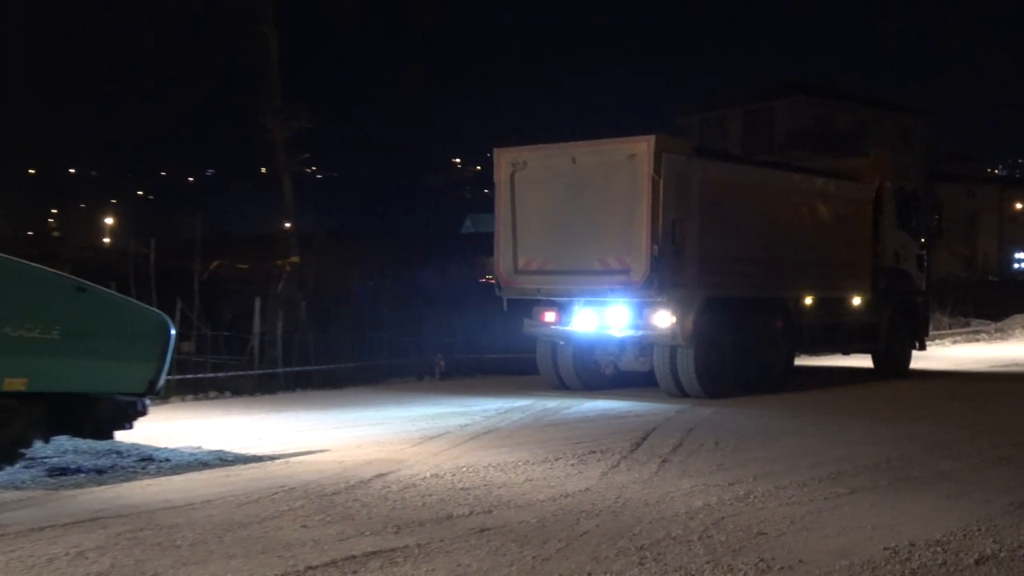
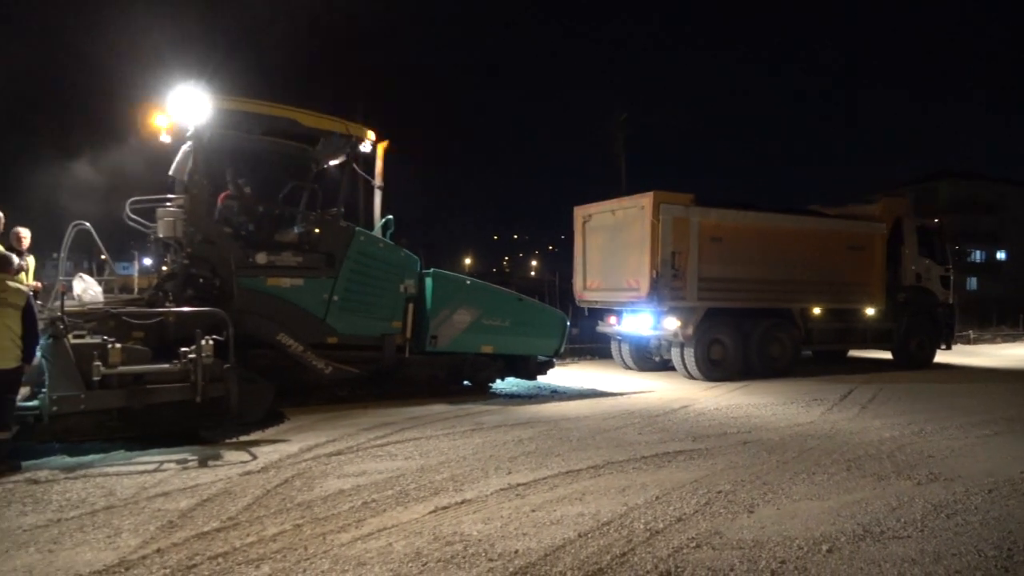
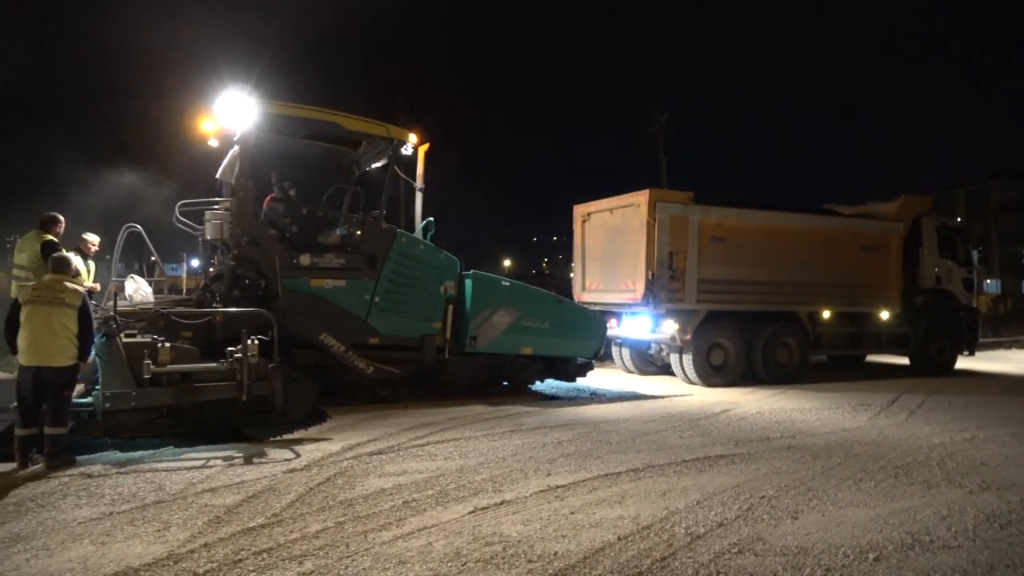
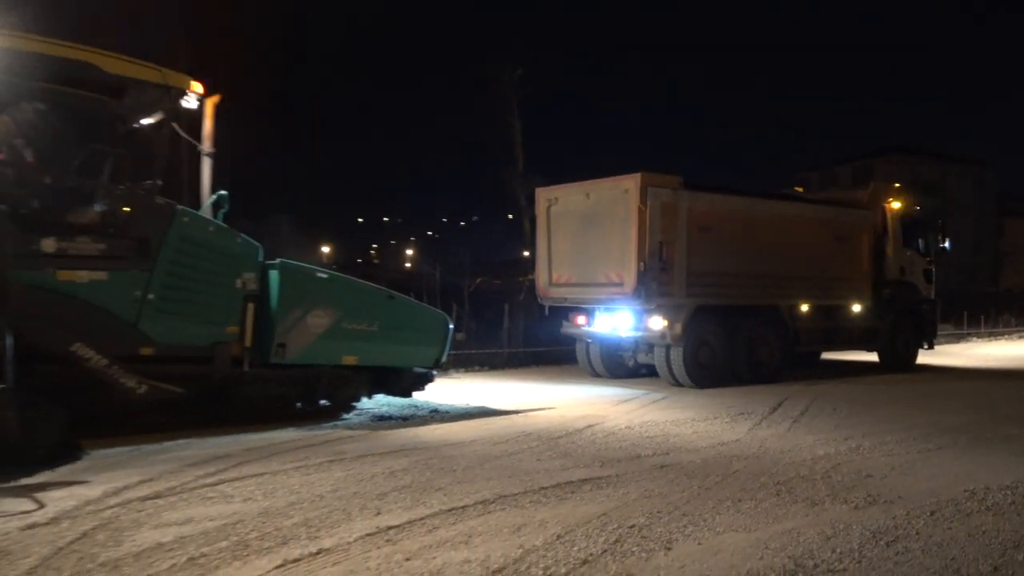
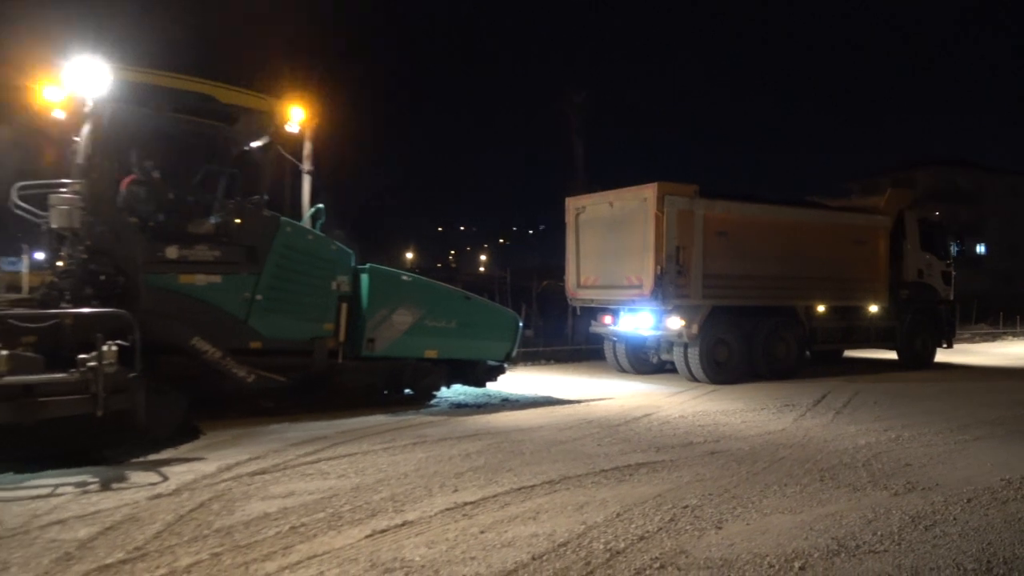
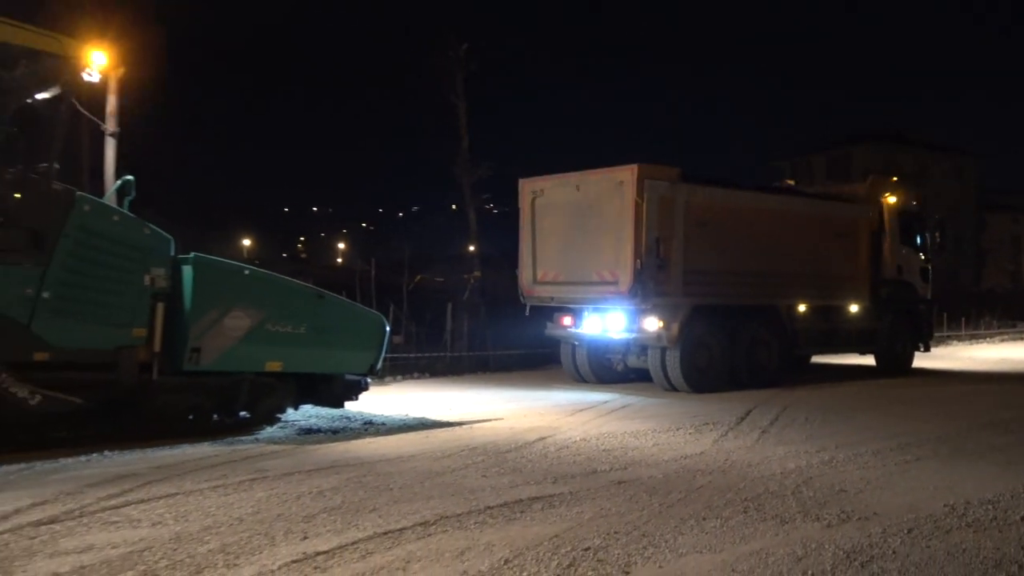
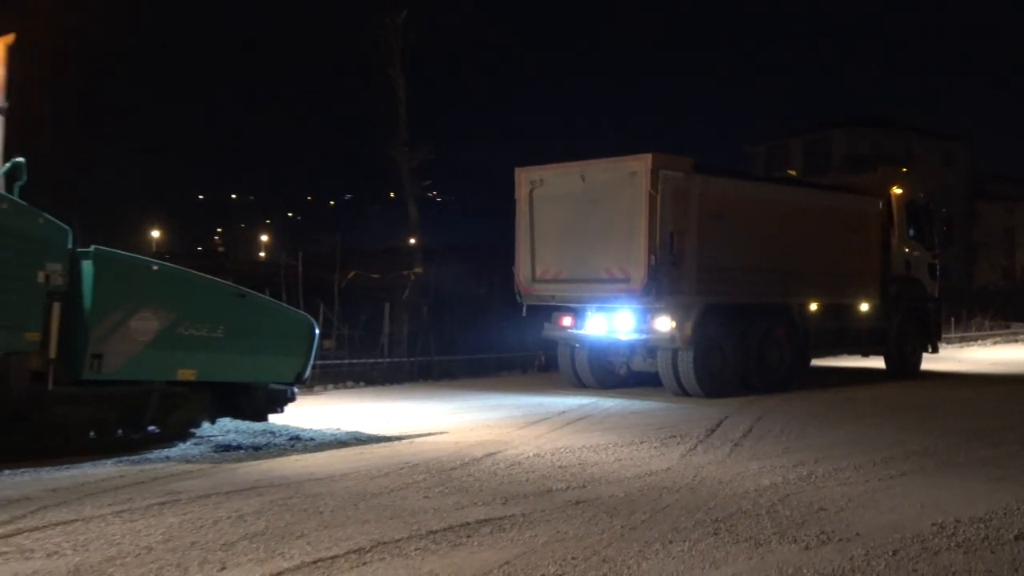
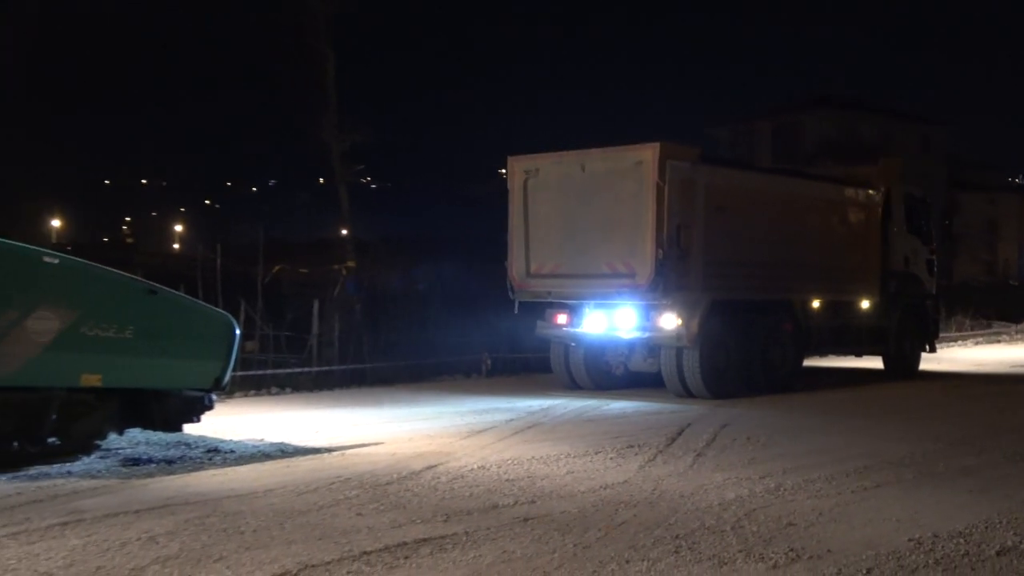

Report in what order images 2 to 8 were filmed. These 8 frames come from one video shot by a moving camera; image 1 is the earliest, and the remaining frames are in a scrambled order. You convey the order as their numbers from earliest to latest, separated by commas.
8, 7, 6, 4, 5, 2, 3
